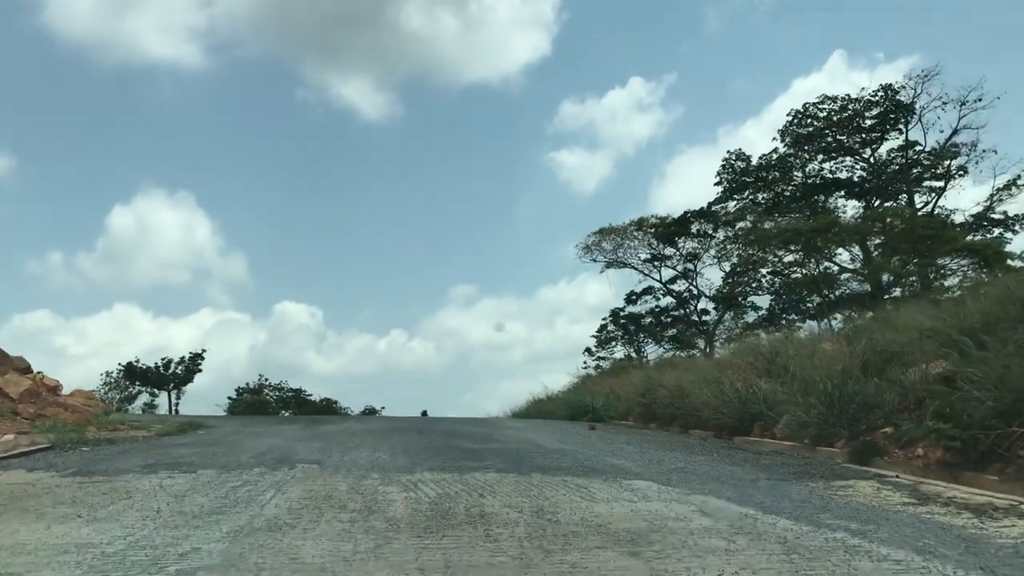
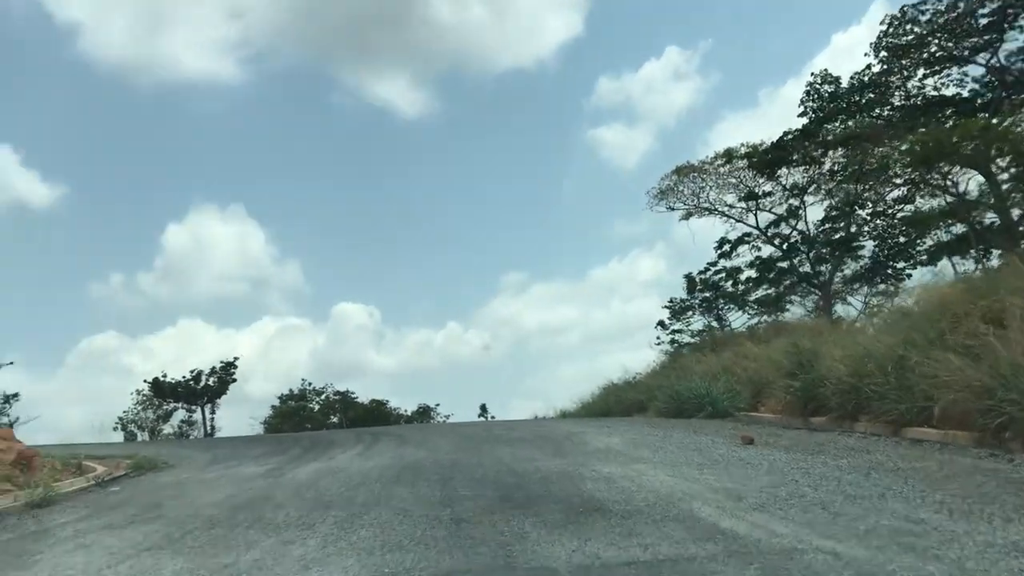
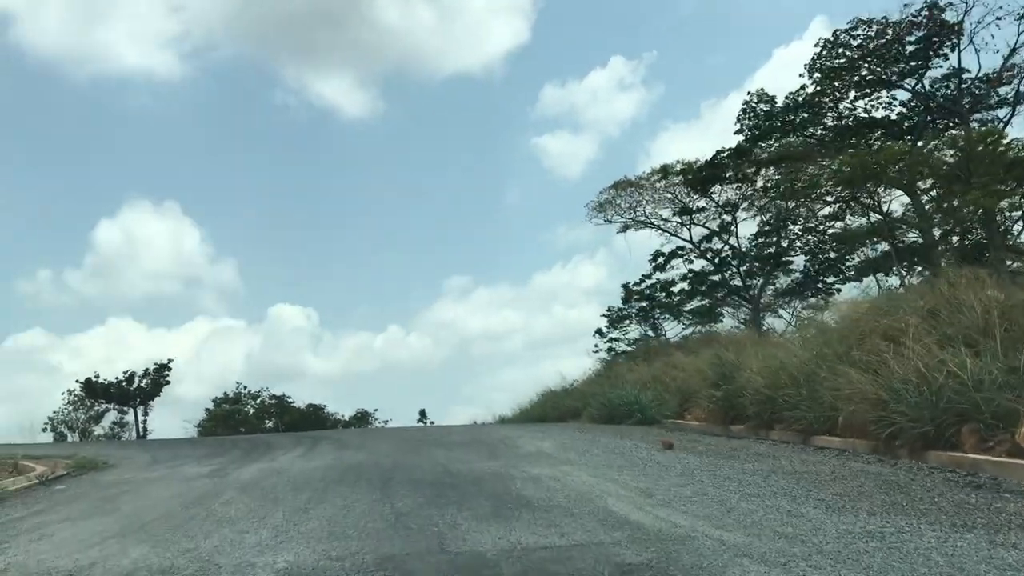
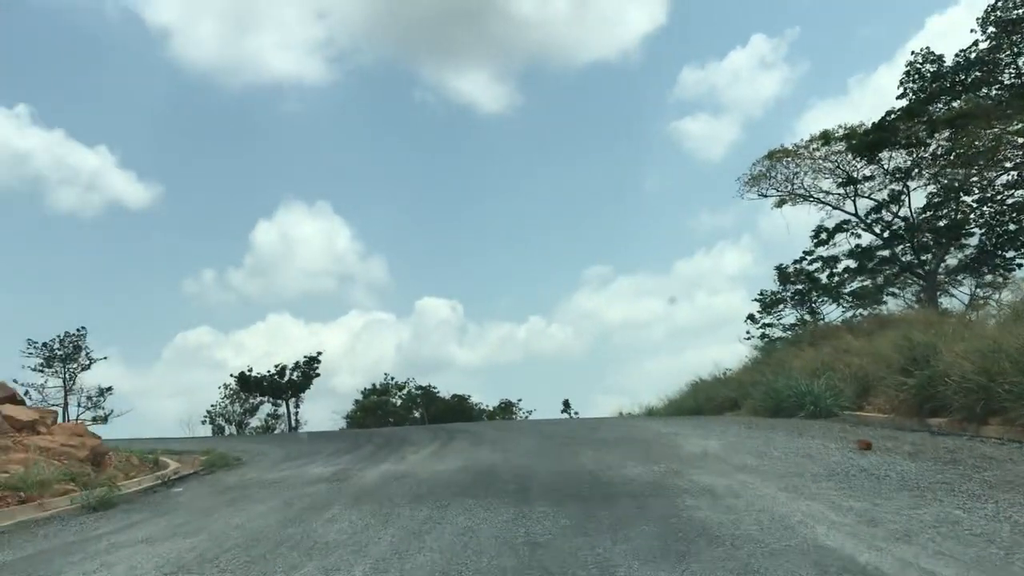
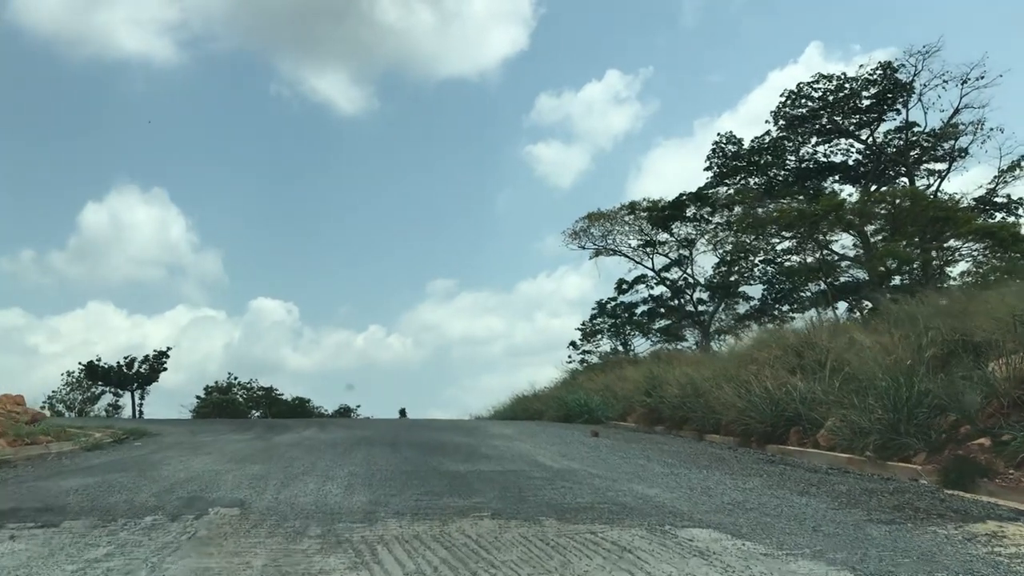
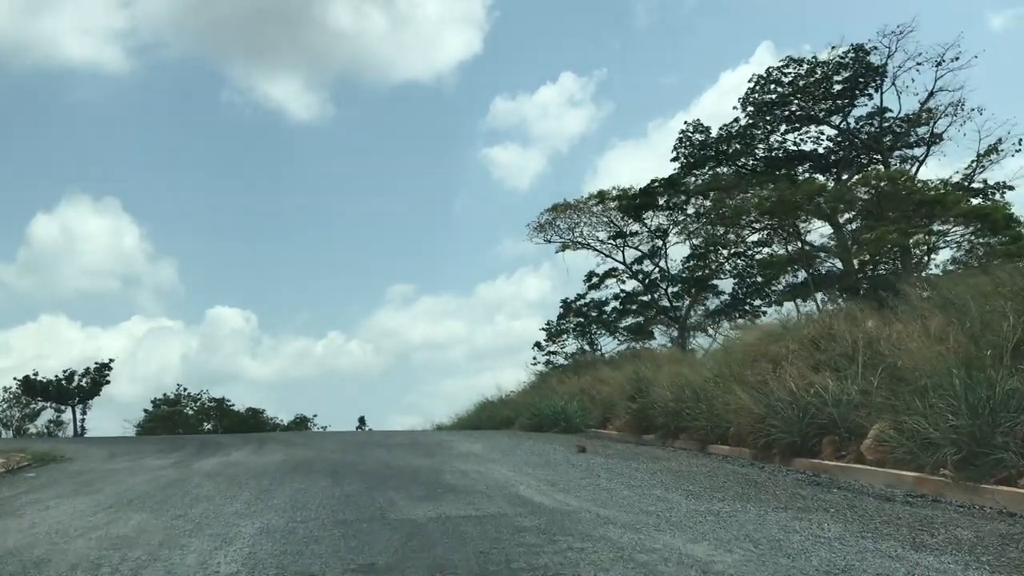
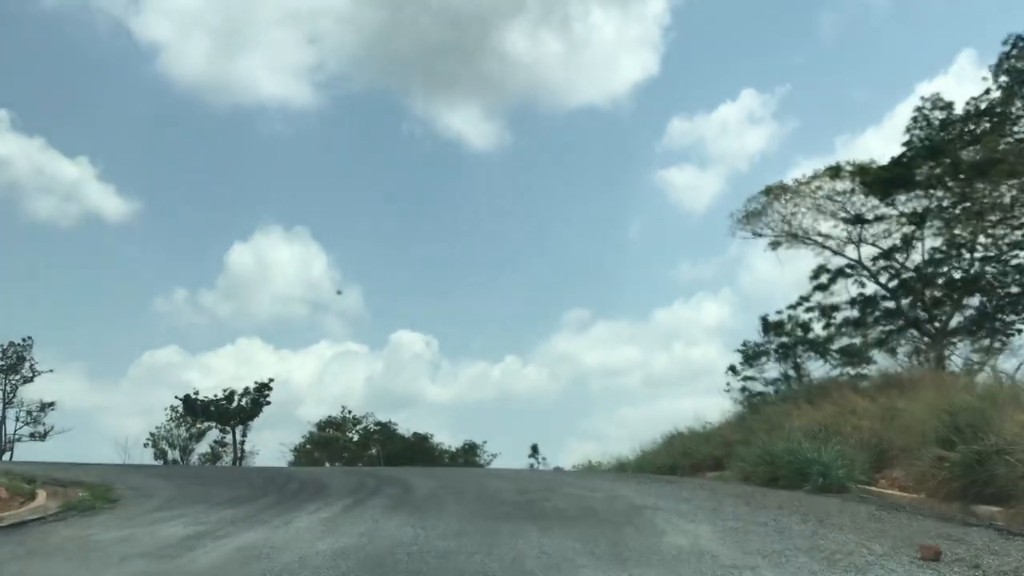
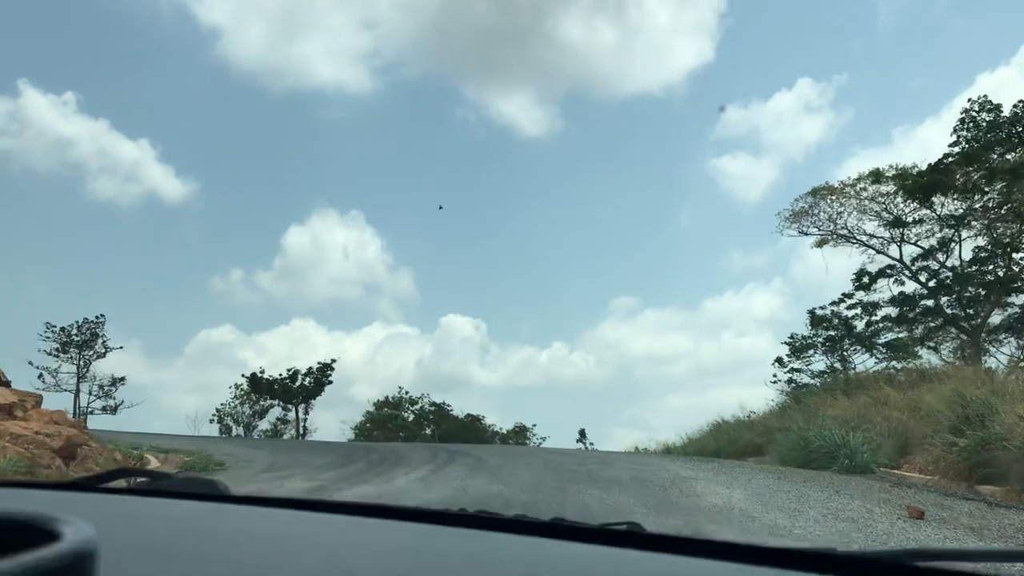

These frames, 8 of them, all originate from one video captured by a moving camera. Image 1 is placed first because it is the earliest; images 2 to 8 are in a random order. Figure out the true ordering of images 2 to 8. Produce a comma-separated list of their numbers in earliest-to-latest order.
5, 6, 3, 2, 4, 8, 7
